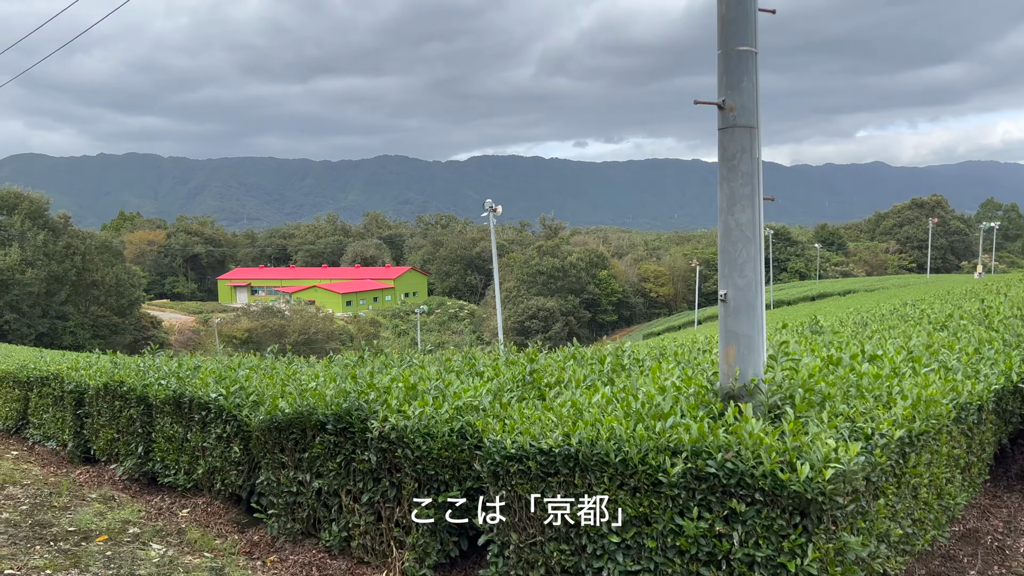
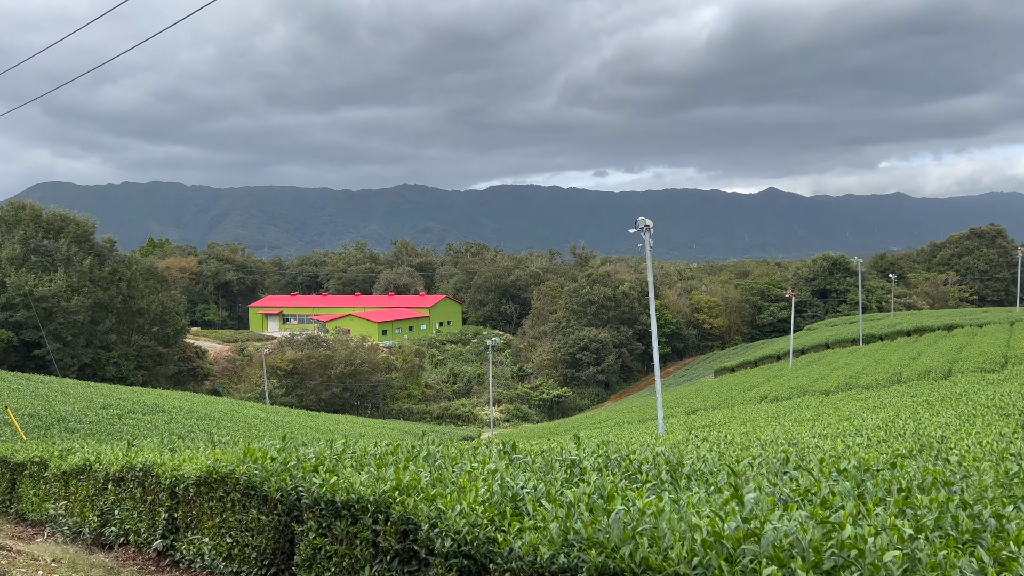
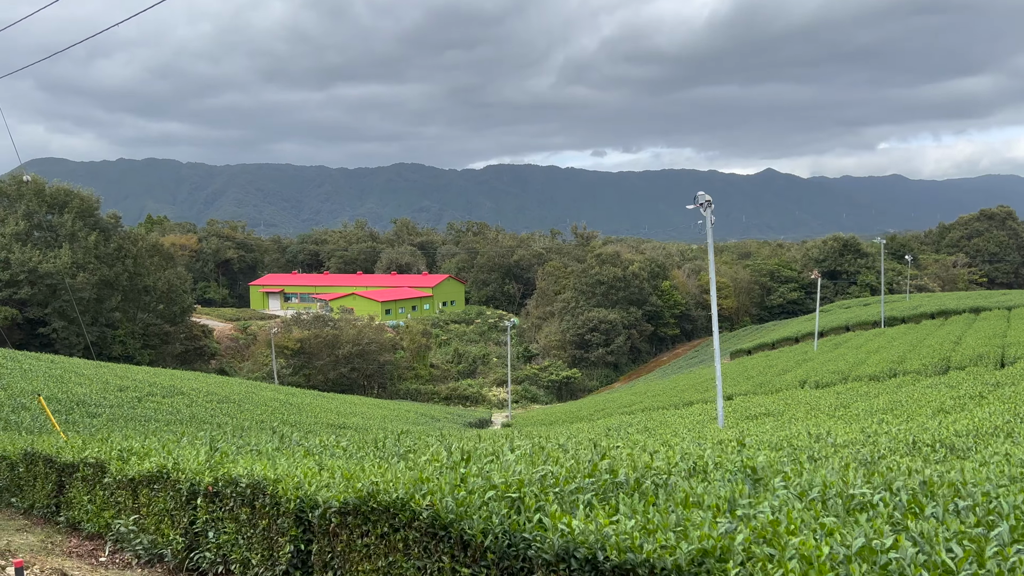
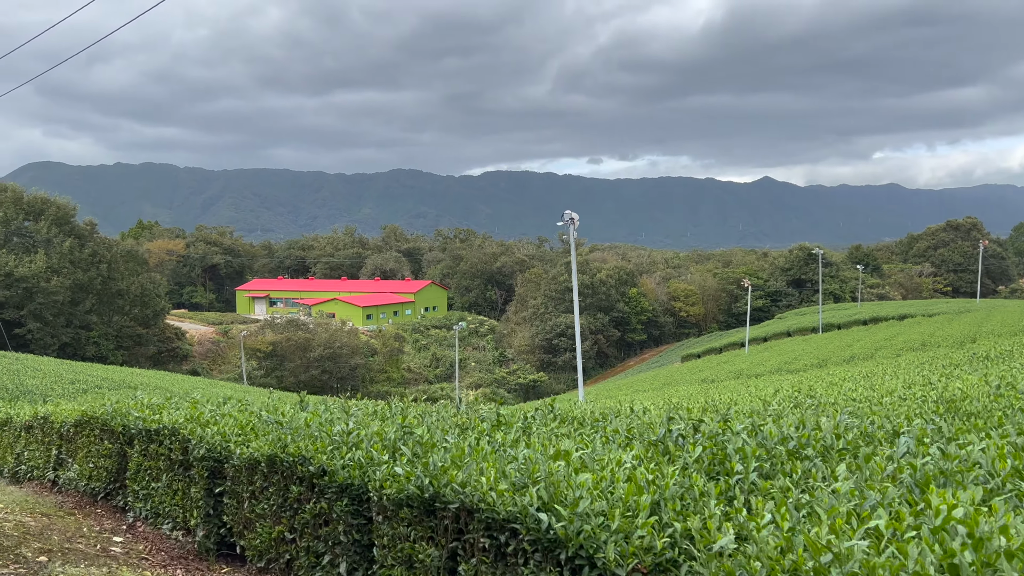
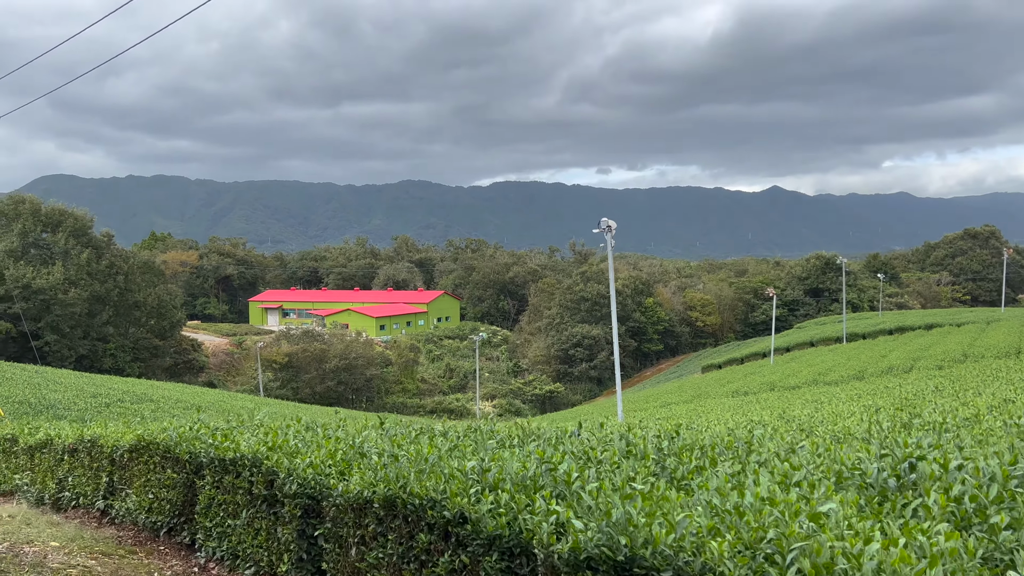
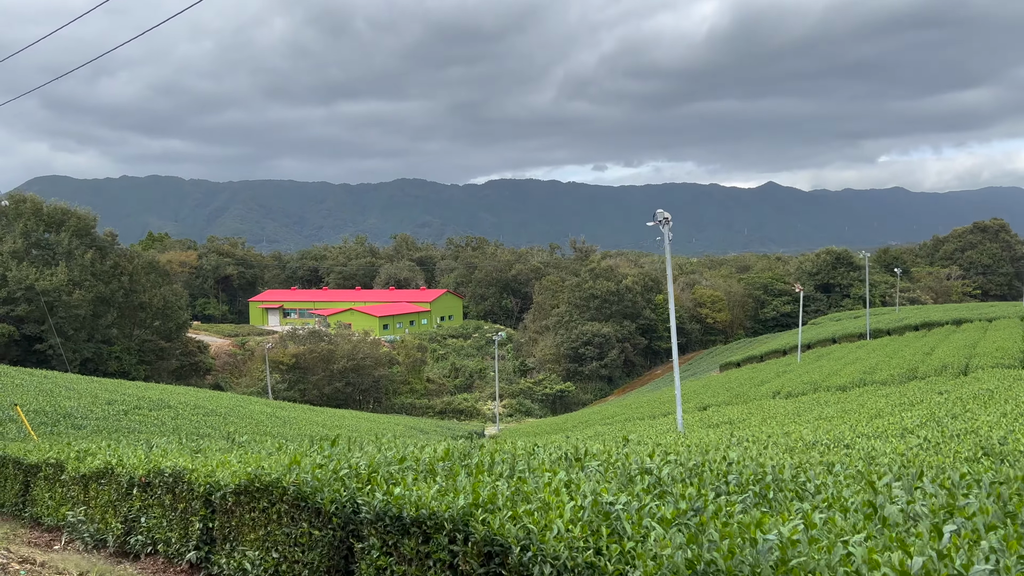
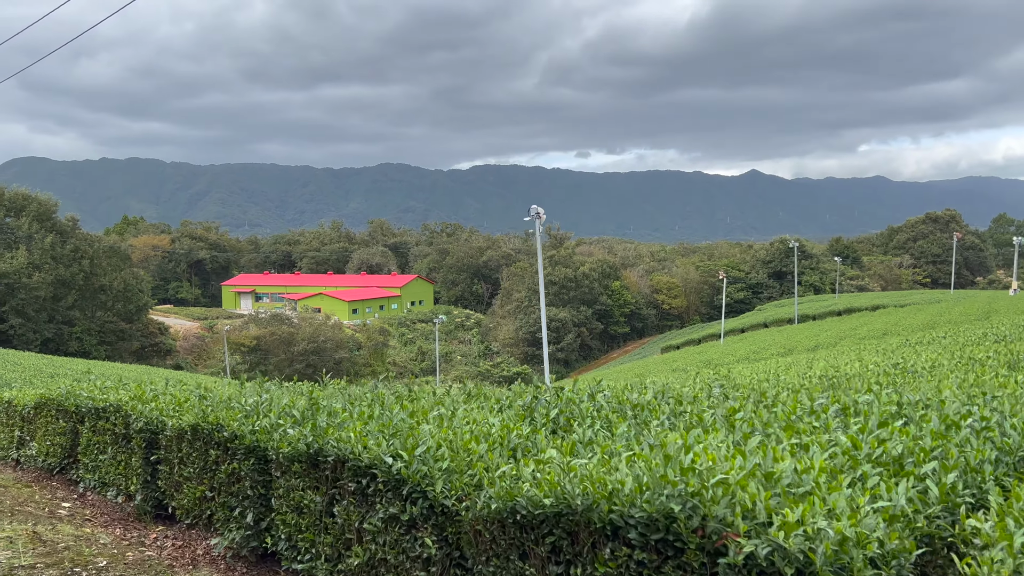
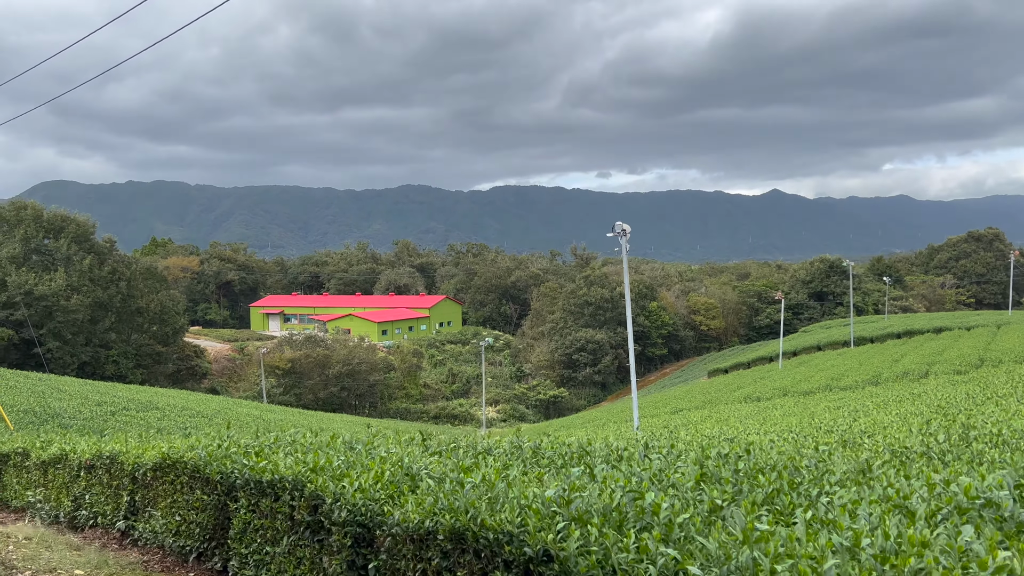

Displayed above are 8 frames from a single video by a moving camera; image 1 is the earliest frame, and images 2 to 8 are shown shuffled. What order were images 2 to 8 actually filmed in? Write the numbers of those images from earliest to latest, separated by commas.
7, 4, 5, 8, 2, 6, 3
